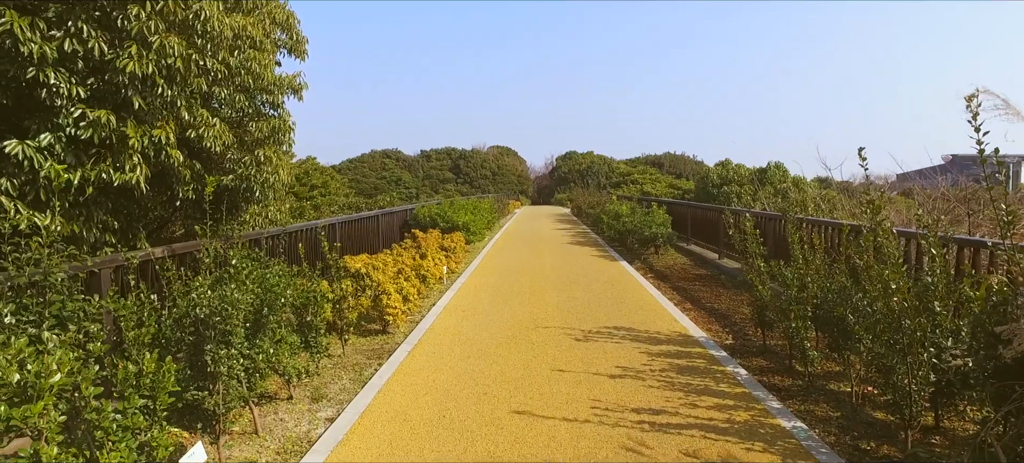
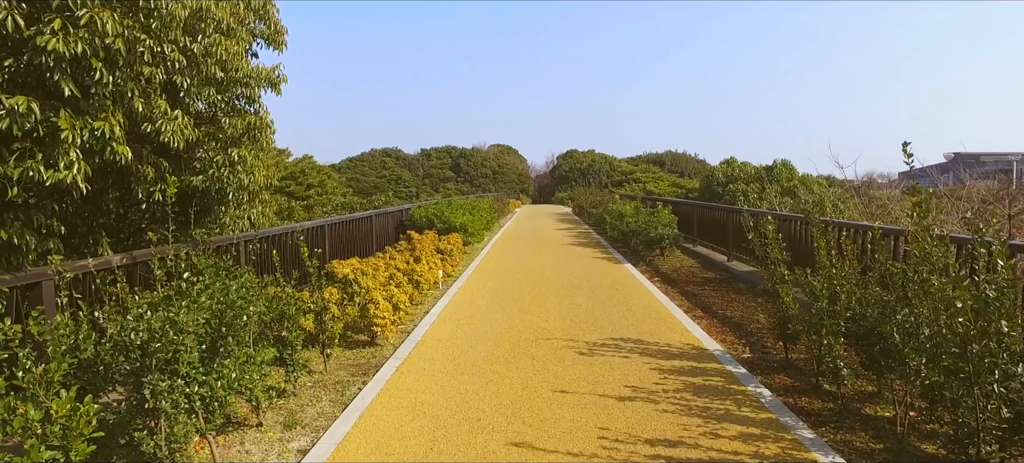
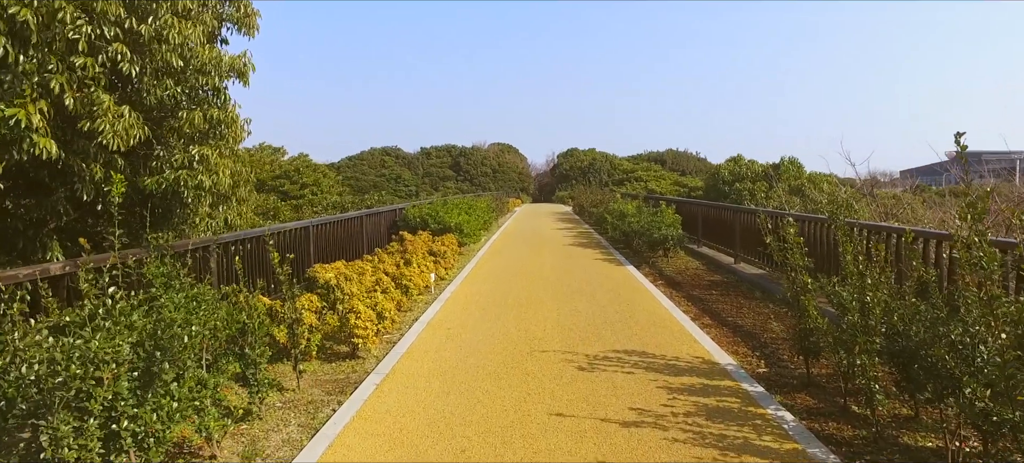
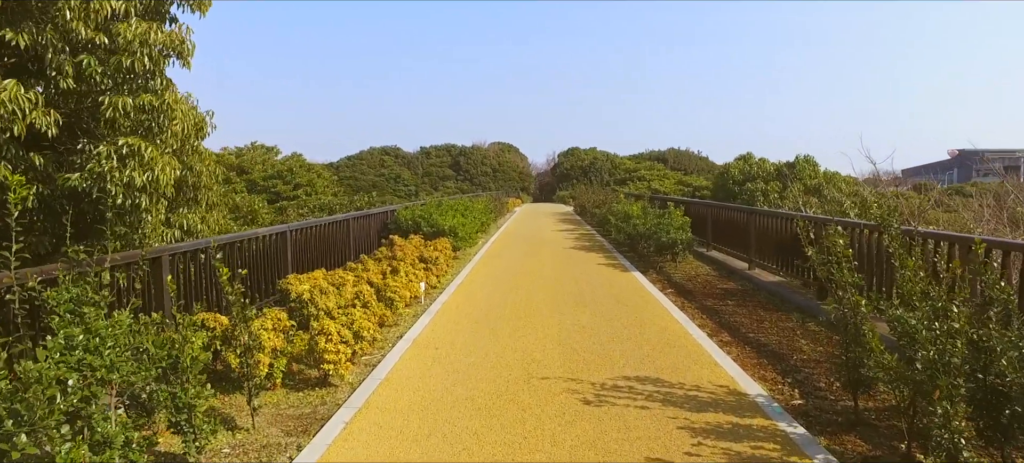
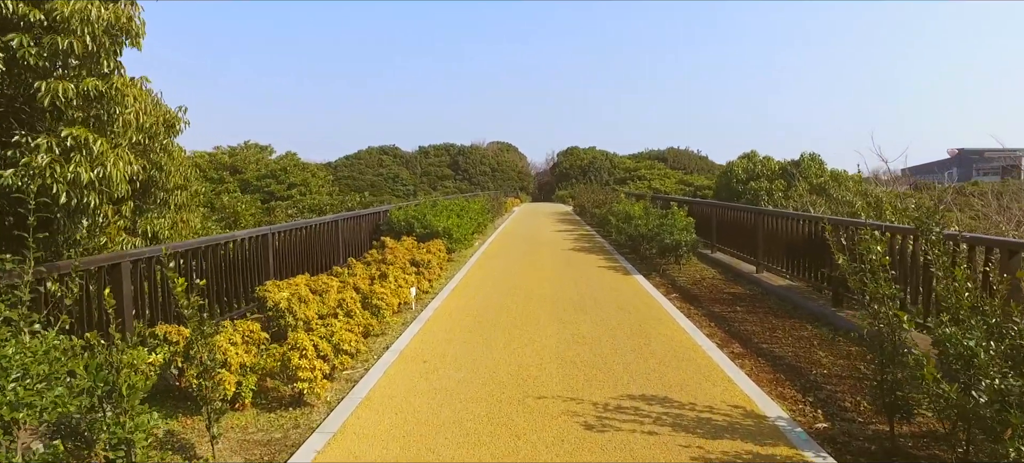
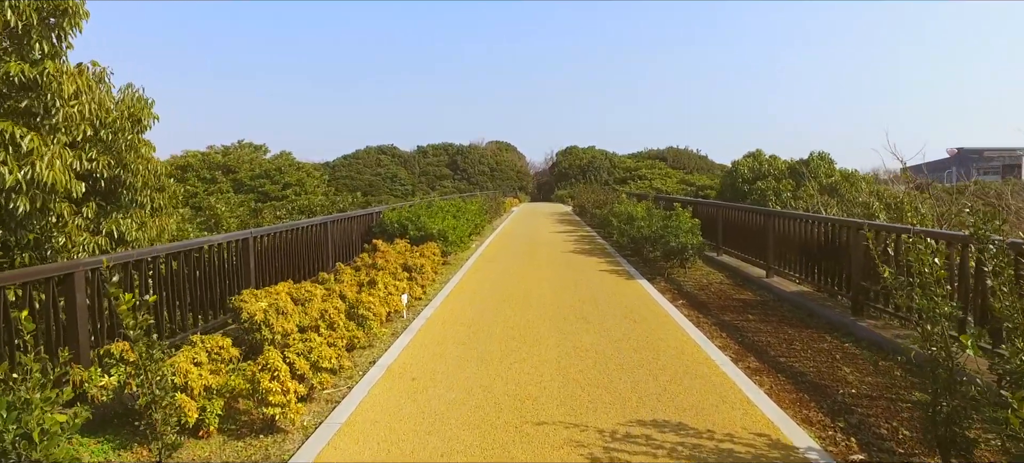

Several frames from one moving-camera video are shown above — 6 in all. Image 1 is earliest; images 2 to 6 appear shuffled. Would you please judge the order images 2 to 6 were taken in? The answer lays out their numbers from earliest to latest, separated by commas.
2, 3, 4, 5, 6
